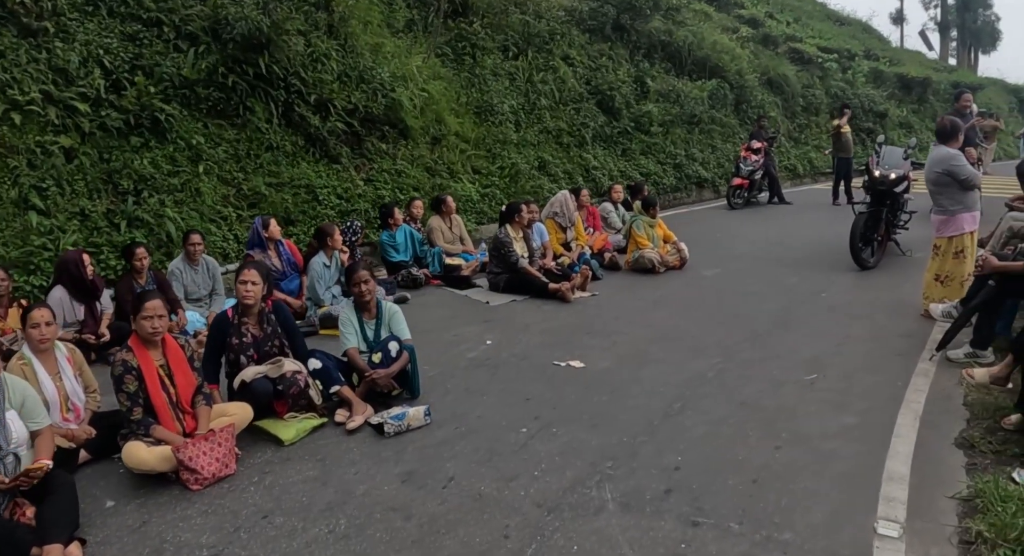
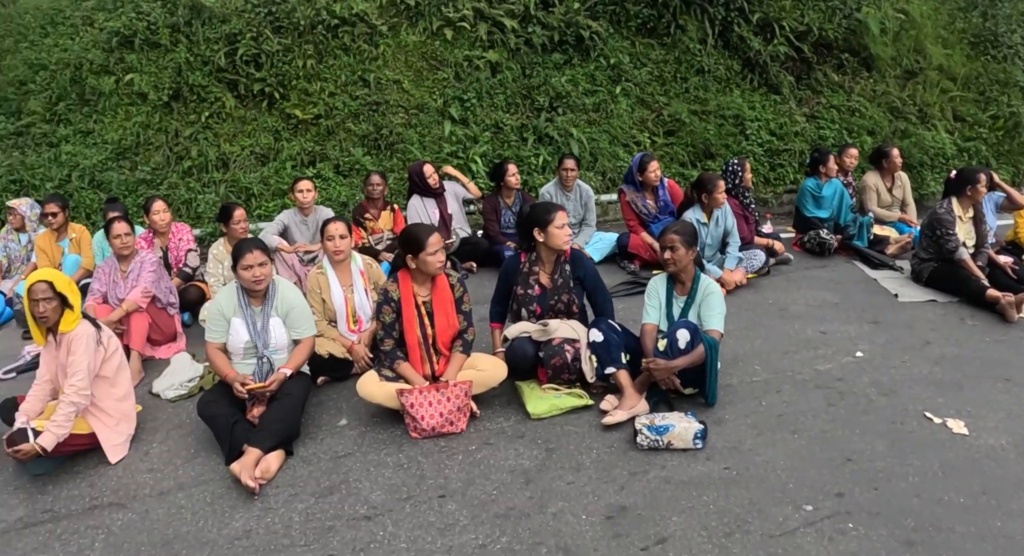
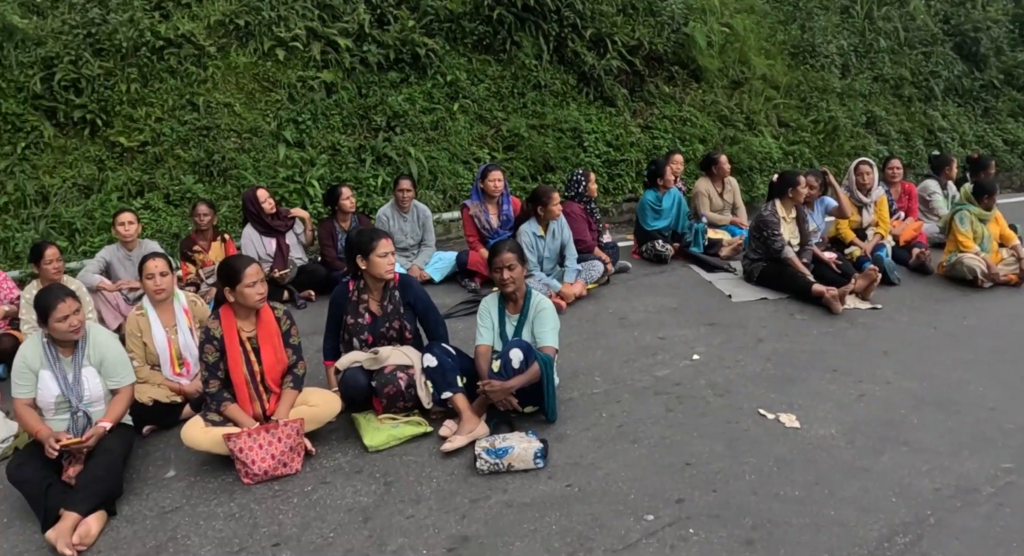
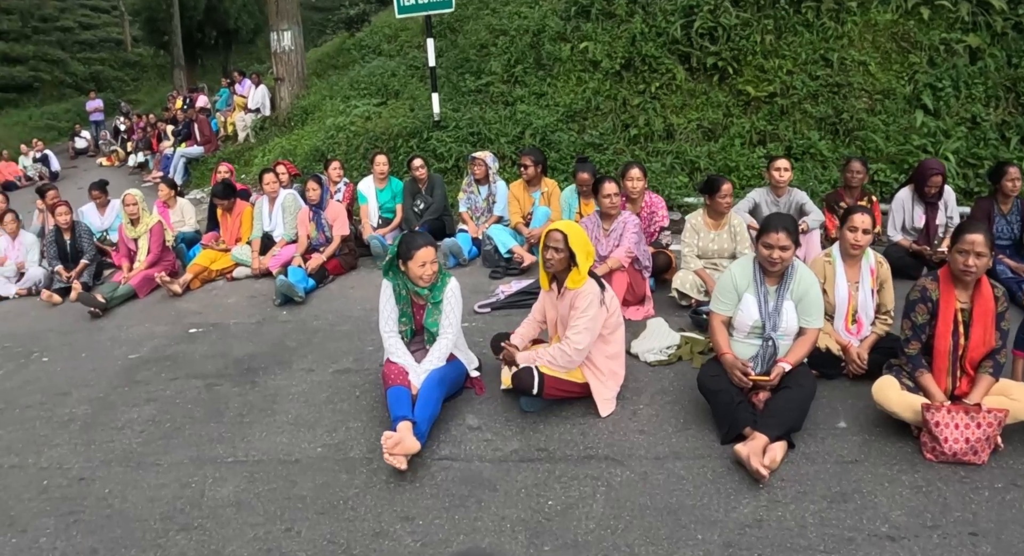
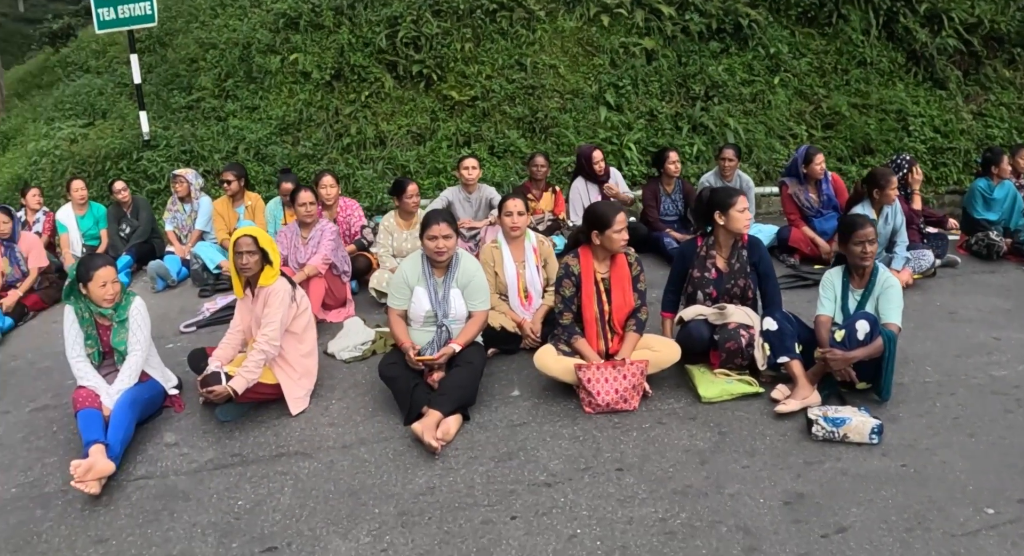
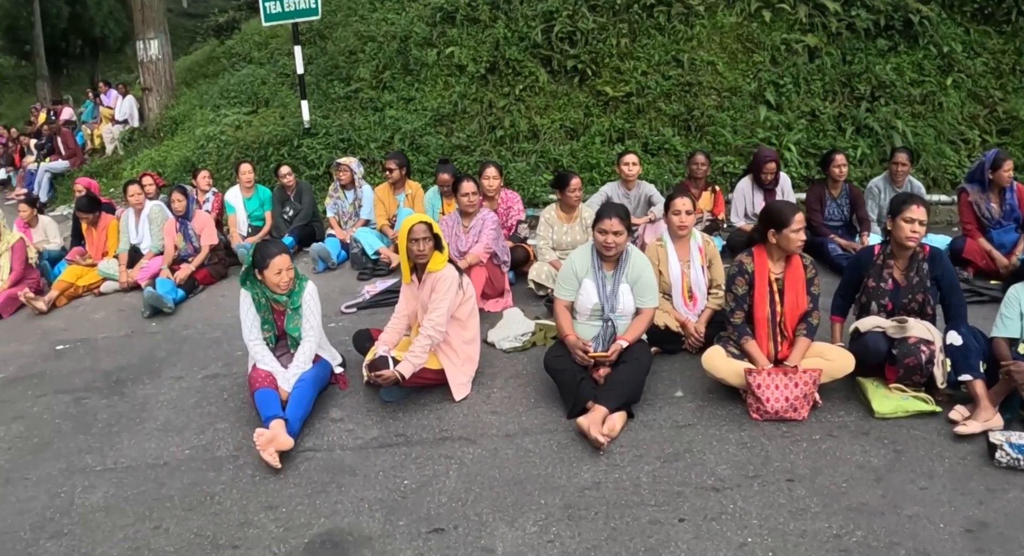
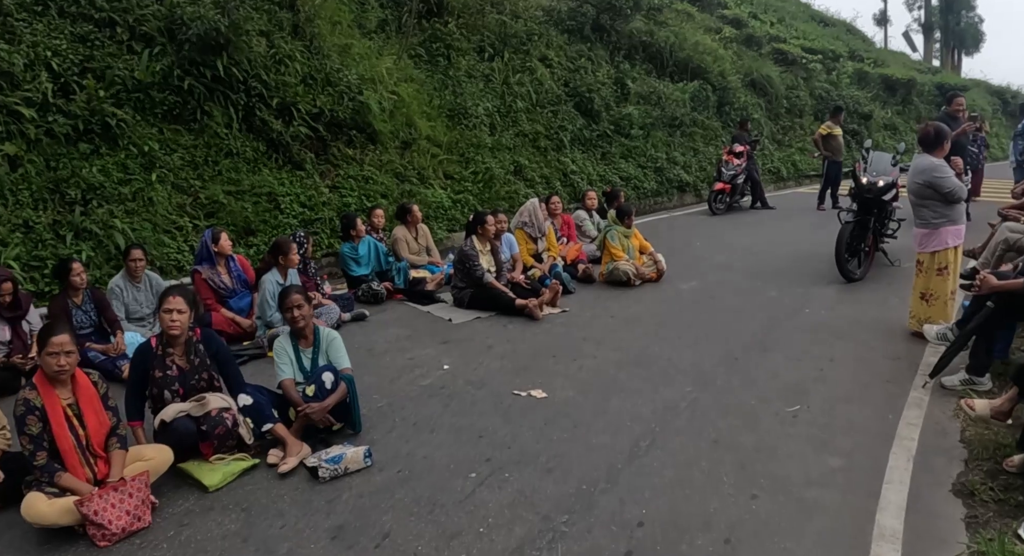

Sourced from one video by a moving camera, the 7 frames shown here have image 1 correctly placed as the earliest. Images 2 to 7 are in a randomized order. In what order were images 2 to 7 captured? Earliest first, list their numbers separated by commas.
7, 3, 2, 5, 6, 4
